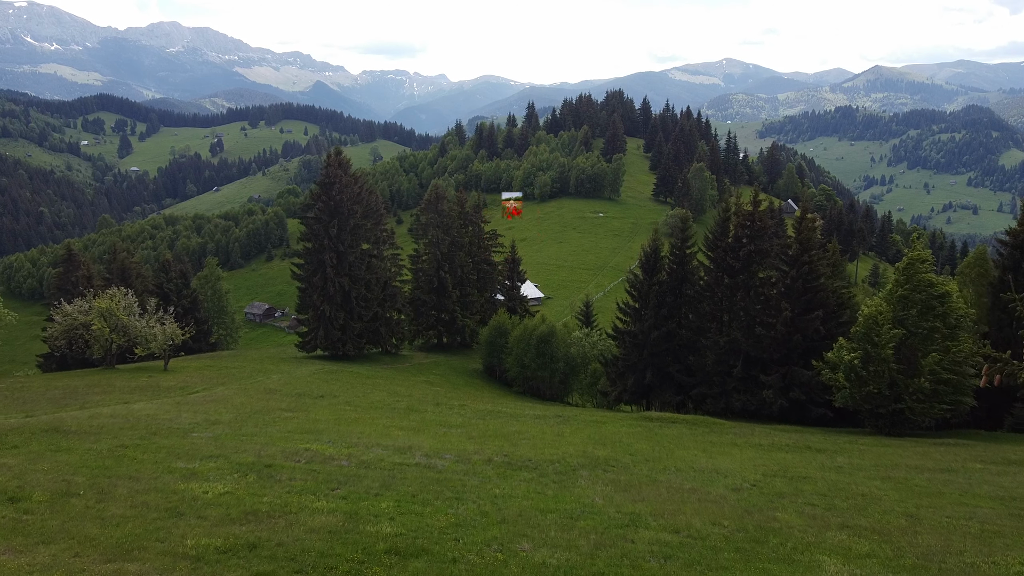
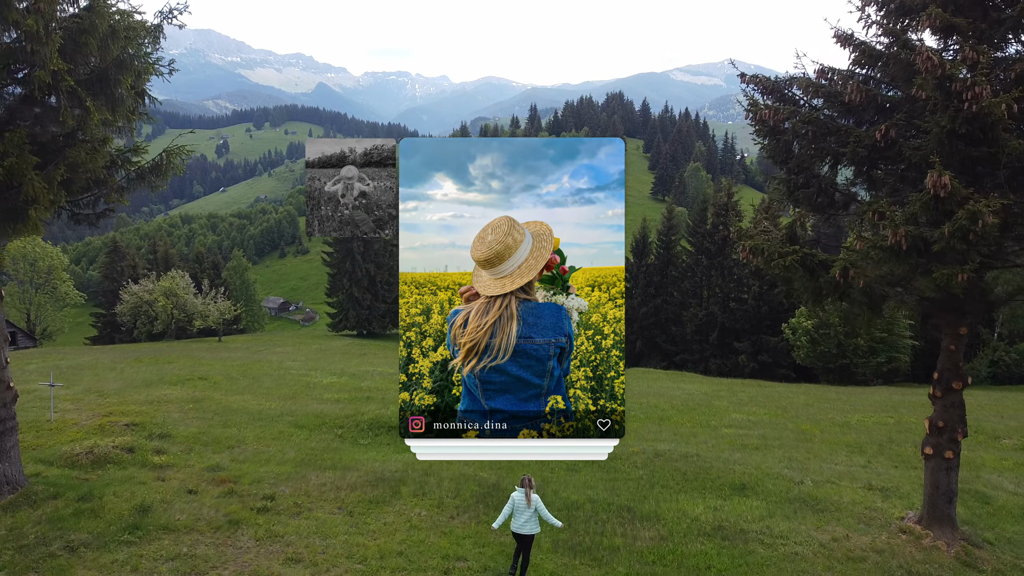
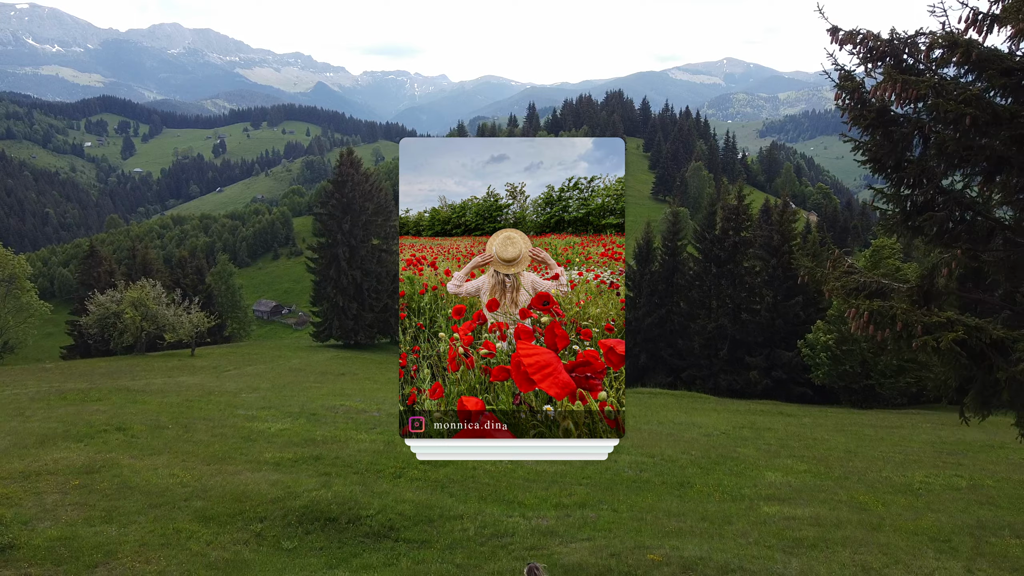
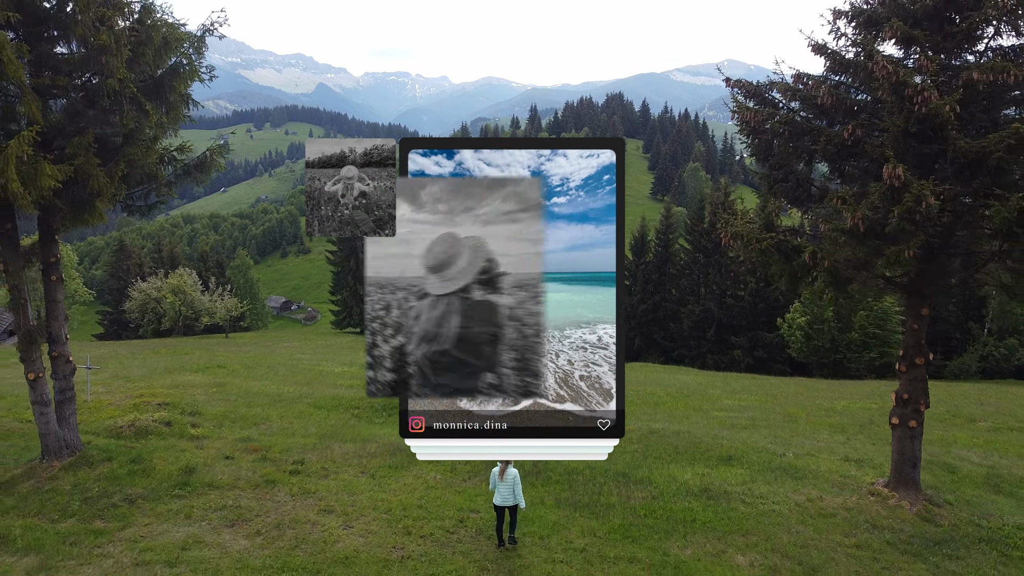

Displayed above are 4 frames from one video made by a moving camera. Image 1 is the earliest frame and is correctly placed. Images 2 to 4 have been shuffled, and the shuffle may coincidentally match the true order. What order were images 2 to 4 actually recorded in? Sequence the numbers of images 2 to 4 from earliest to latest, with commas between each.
3, 2, 4
